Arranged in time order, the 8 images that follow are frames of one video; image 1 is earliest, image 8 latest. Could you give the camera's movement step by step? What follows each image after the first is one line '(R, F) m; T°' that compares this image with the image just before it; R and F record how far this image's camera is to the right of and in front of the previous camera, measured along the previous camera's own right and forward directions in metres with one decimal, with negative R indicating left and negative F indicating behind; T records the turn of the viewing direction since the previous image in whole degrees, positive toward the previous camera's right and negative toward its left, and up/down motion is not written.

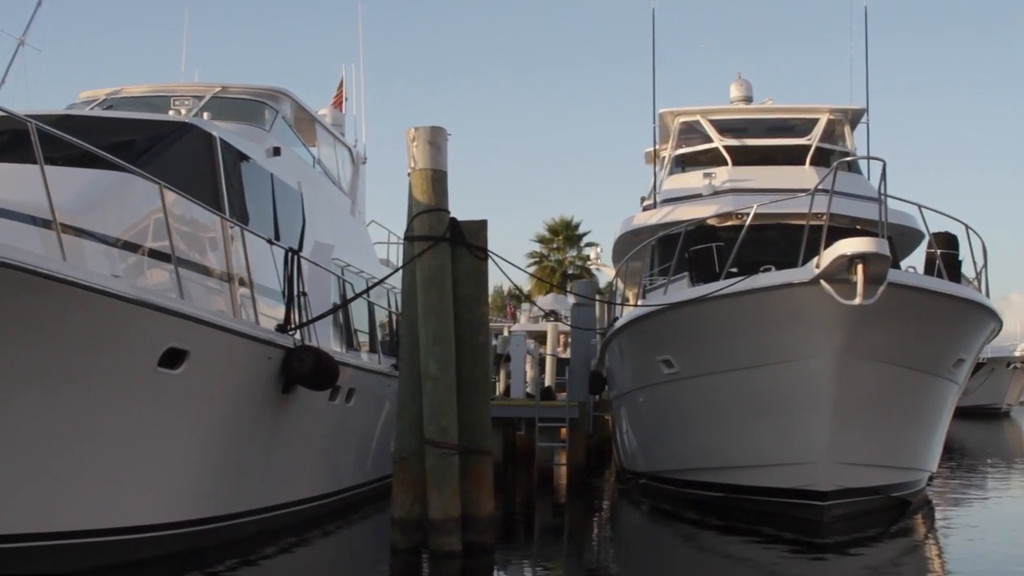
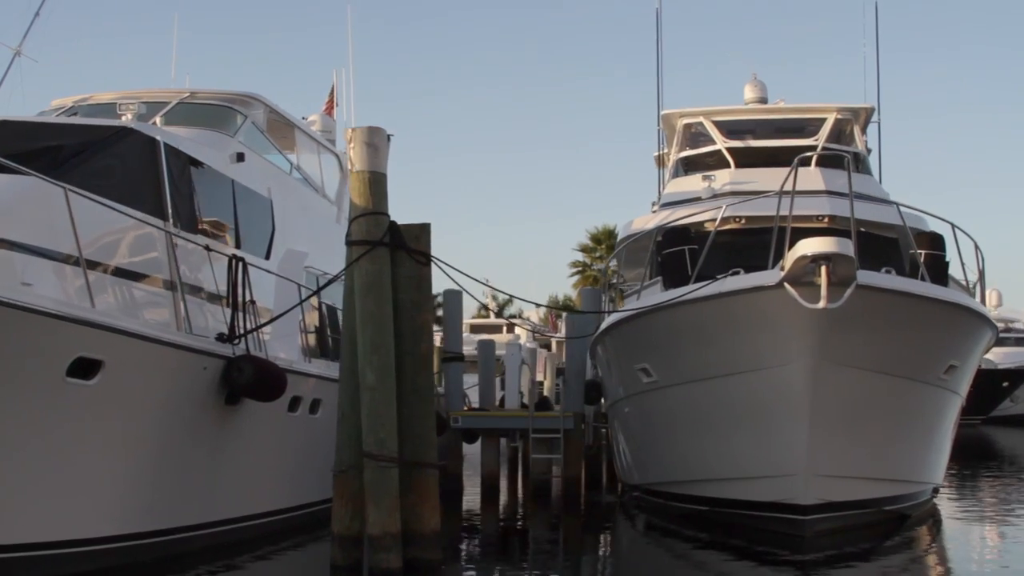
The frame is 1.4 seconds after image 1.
(+0.6, +0.3) m; -3°
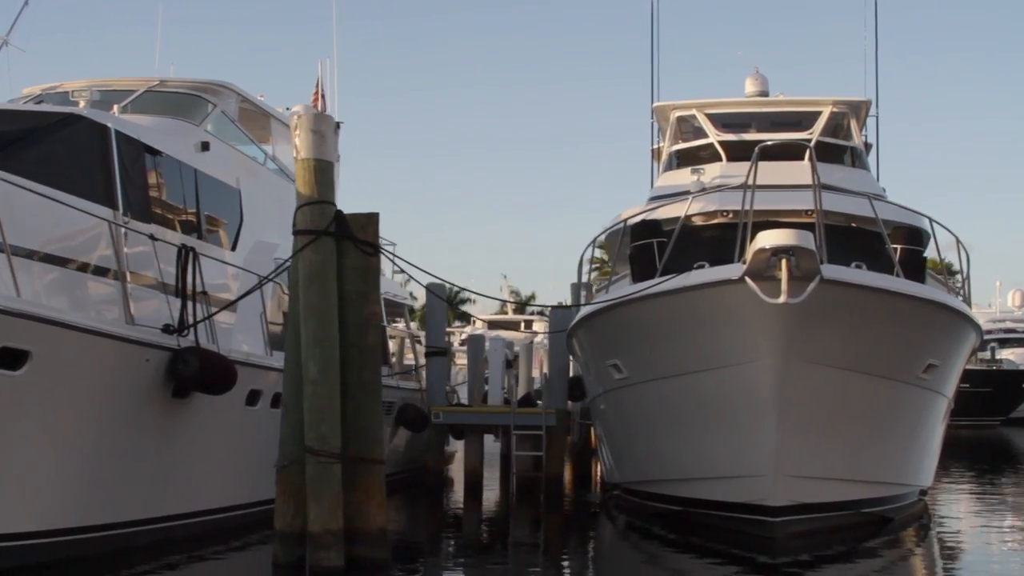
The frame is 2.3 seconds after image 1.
(+0.4, +0.2) m; -1°
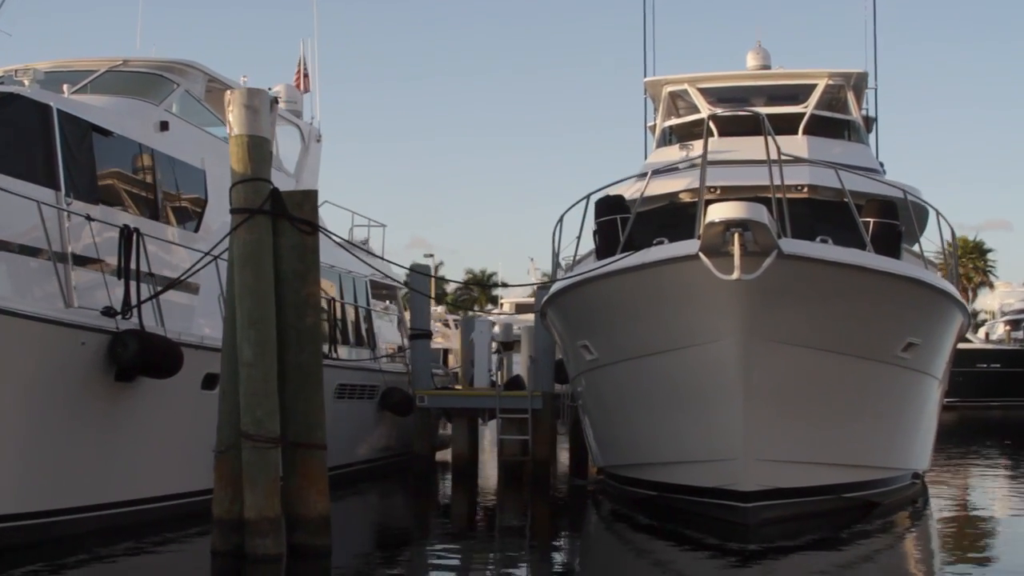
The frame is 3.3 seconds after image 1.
(+0.5, +0.2) m; -2°
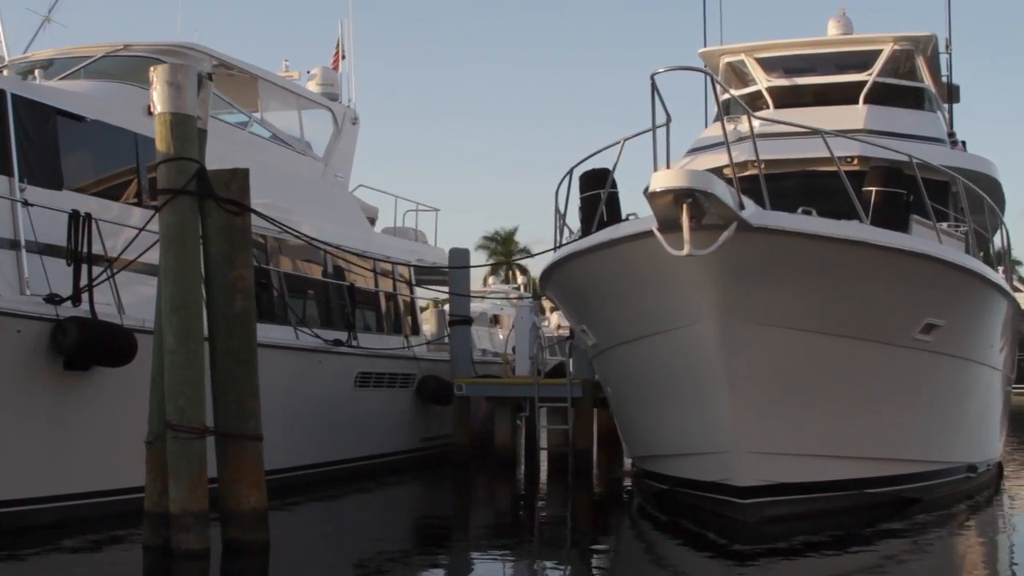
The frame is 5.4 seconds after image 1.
(+1.0, +0.5) m; -7°
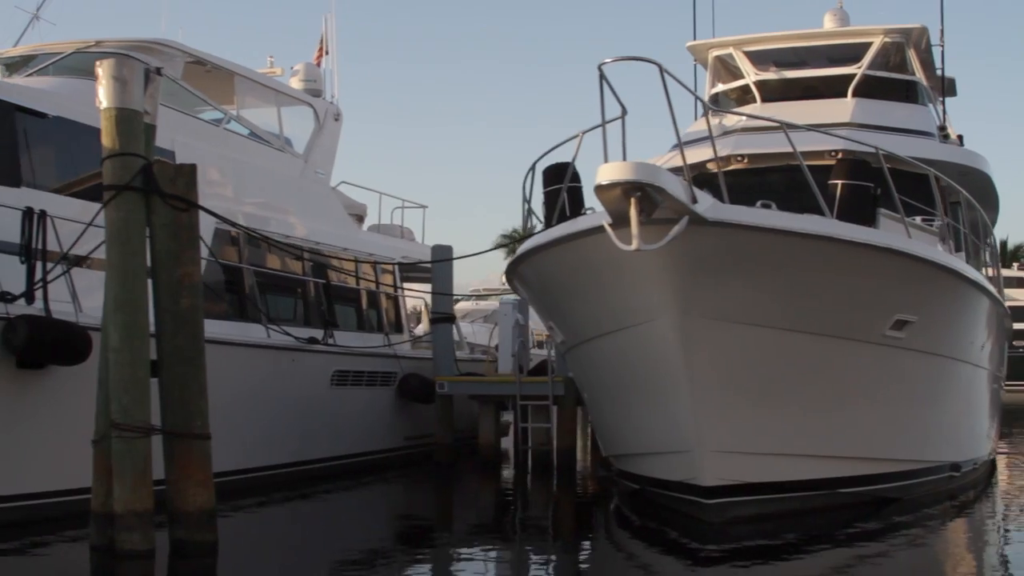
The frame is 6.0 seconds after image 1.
(+0.3, +0.1) m; -1°
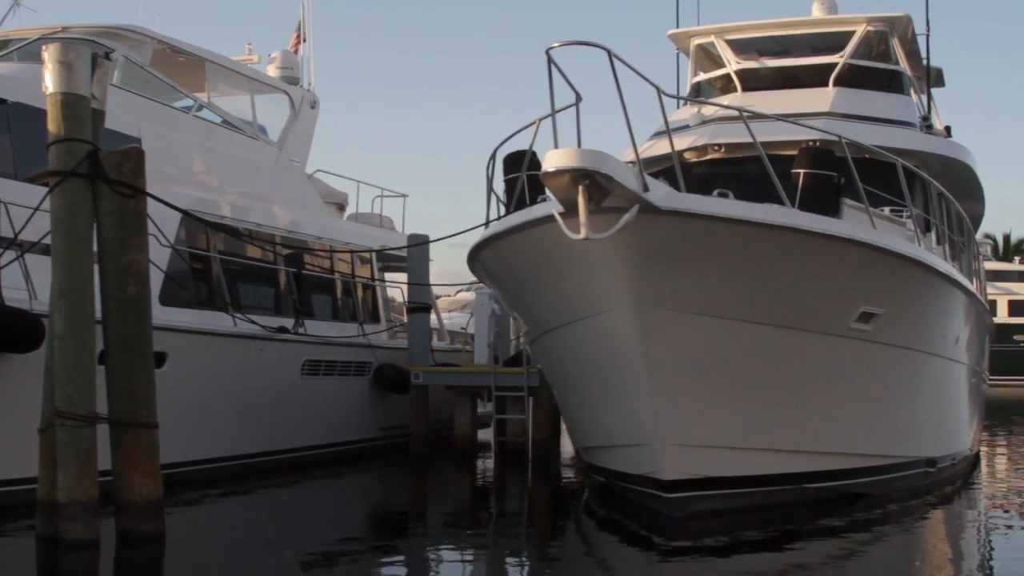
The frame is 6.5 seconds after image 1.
(+0.3, +0.1) m; 0°
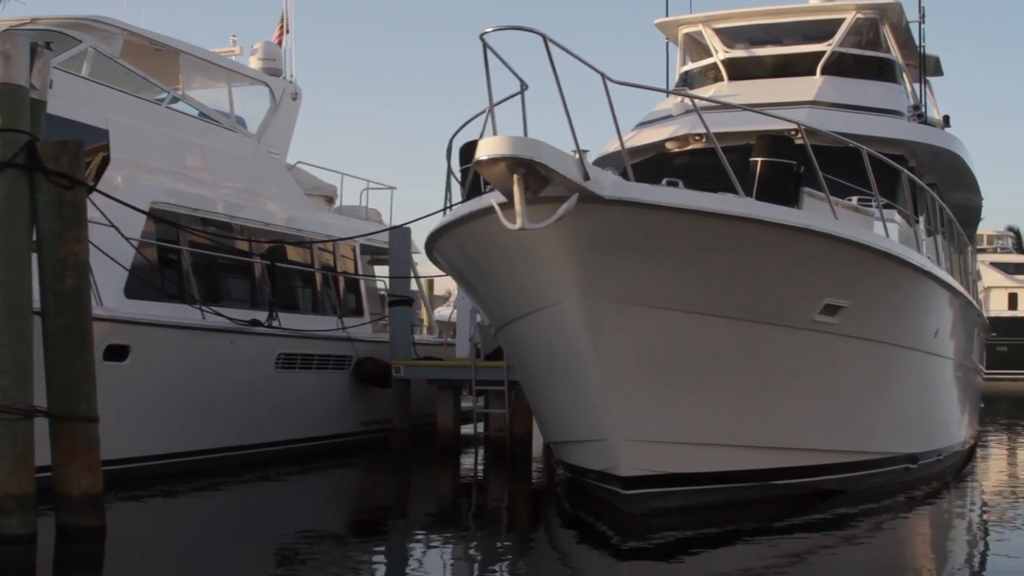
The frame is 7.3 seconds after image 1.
(+0.4, +0.1) m; -1°
